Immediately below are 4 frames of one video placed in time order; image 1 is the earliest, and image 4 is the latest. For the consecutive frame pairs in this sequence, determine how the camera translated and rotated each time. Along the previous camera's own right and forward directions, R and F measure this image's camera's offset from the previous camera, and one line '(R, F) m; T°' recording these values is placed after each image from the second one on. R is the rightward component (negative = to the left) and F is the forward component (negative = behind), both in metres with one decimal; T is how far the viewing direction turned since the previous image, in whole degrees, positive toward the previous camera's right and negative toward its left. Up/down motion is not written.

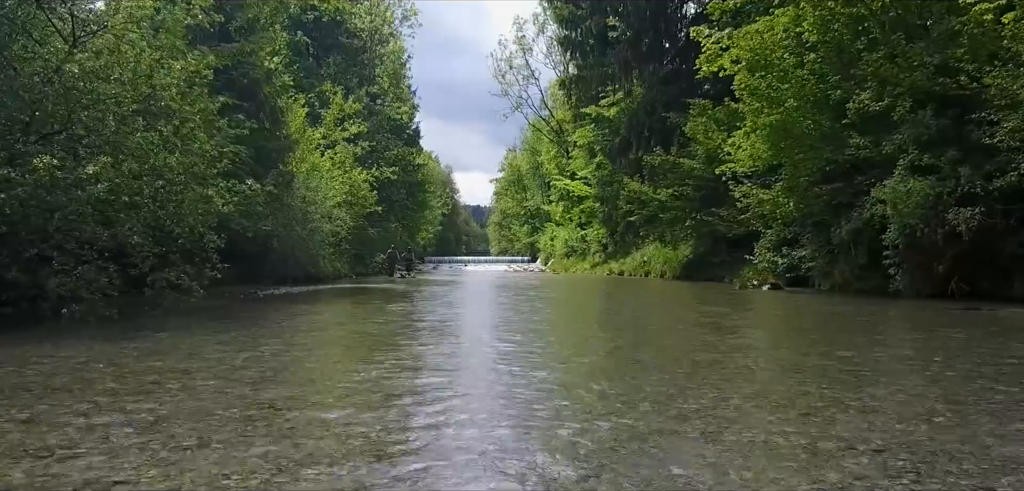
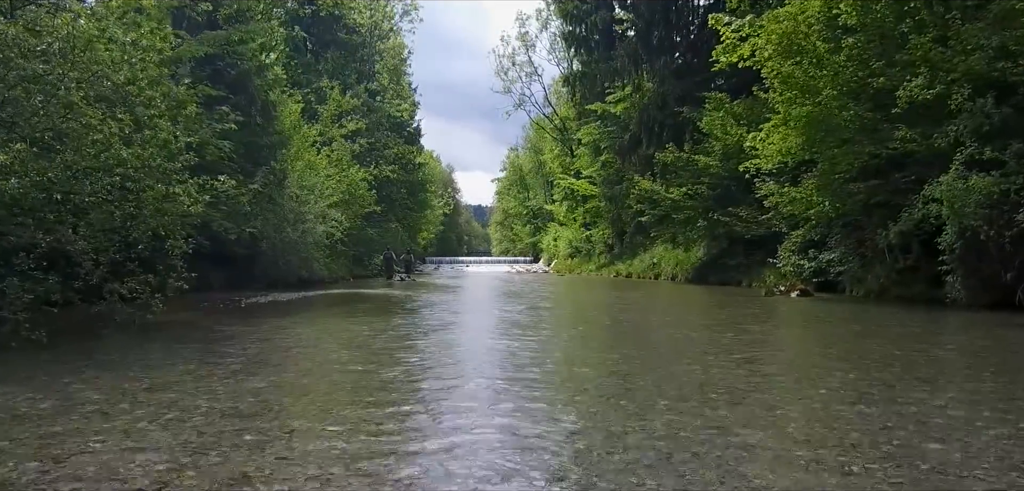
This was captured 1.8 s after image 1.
(-0.2, +1.7) m; 0°
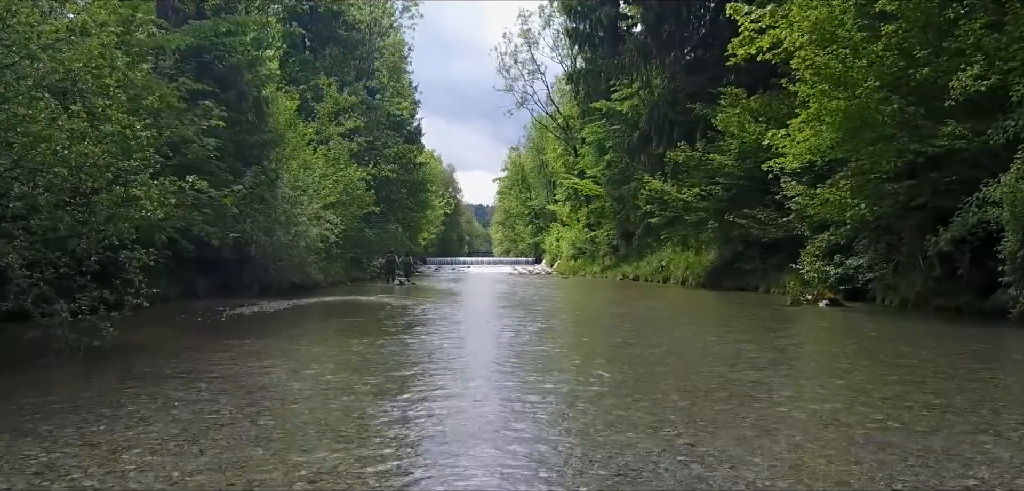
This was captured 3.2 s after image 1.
(-0.1, +1.4) m; 0°
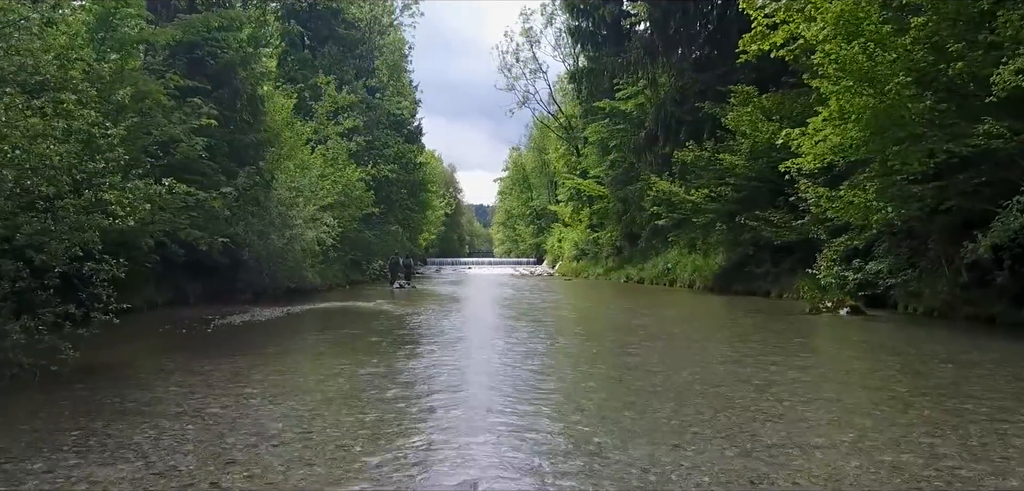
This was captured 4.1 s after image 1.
(-0.1, +0.9) m; 0°
